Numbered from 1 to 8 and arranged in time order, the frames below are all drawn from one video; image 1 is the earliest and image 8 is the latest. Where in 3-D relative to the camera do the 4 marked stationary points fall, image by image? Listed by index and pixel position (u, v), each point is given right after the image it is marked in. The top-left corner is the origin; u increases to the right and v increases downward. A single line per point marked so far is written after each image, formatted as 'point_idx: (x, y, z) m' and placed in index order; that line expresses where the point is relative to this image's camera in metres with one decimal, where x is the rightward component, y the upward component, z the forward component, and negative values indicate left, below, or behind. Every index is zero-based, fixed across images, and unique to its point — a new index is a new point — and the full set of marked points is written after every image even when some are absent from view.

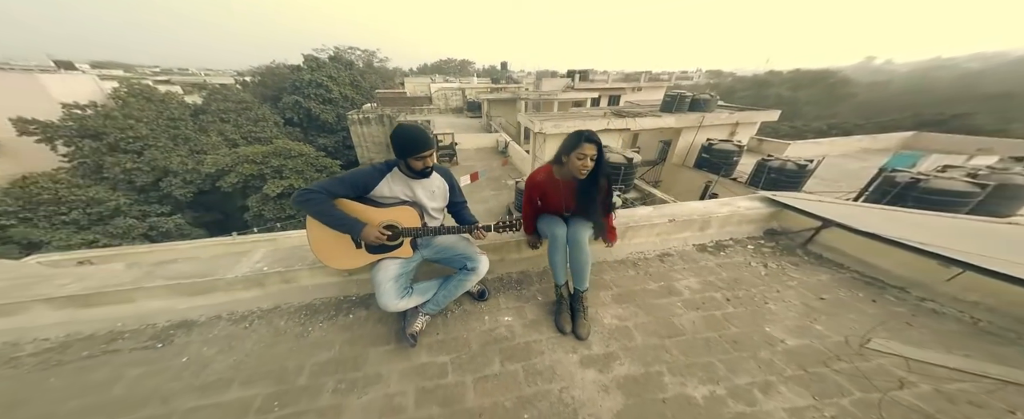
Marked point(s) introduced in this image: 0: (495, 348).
0: (-0.1, -0.8, +1.4) m
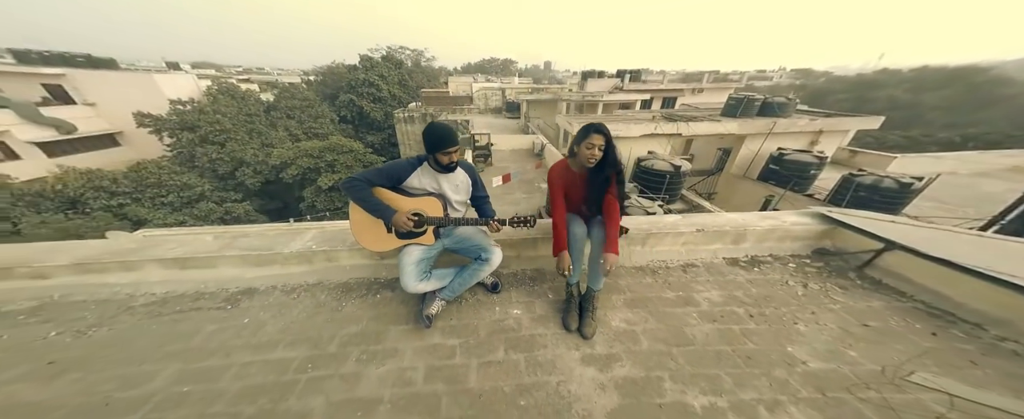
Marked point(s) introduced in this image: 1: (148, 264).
0: (0.0, -0.8, +1.5) m
1: (-2.4, -0.4, +1.7) m
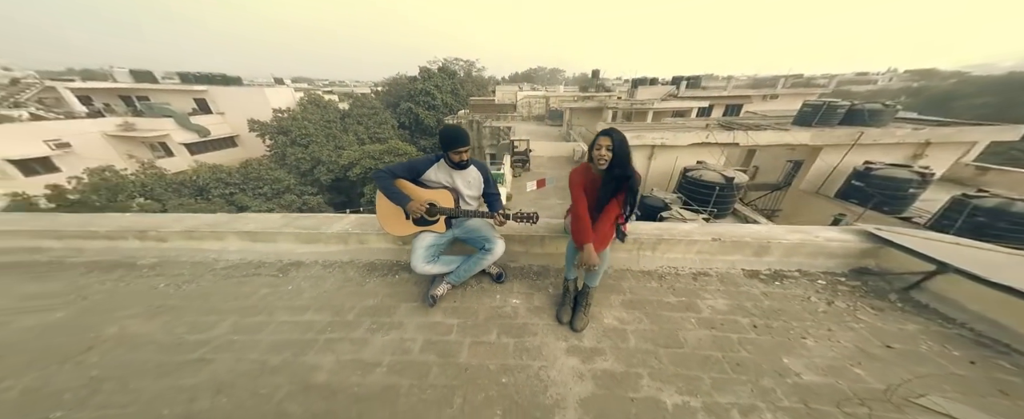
0: (-0.1, -0.7, +1.6) m
1: (-2.4, -0.2, +2.1) m
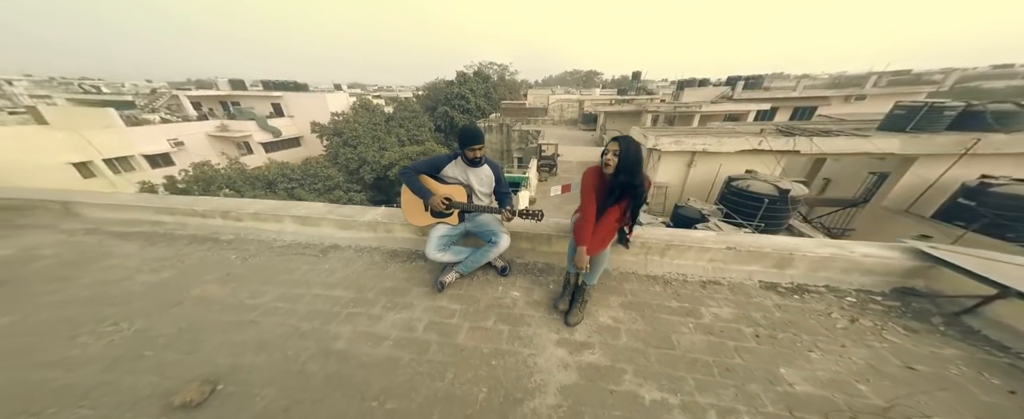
0: (-0.1, -0.7, +1.7) m
1: (-2.3, -0.1, +2.5) m
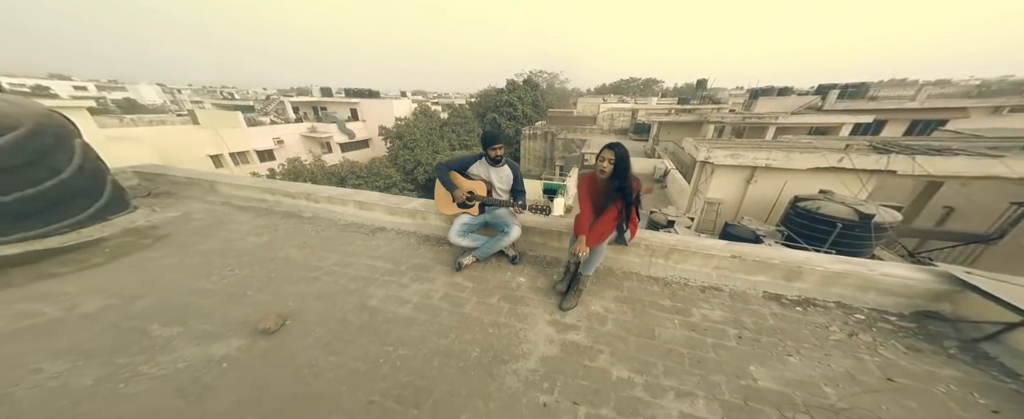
0: (-0.1, -0.6, +2.0) m
1: (-2.1, +0.1, +3.1) m
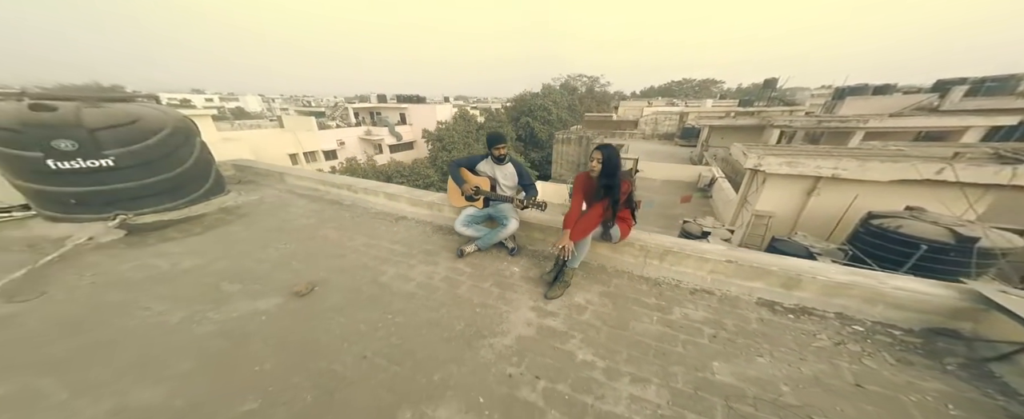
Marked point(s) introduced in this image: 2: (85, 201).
0: (-0.1, -0.6, +2.2) m
1: (-2.0, +0.2, +3.5) m
2: (-4.2, +0.1, +2.4) m
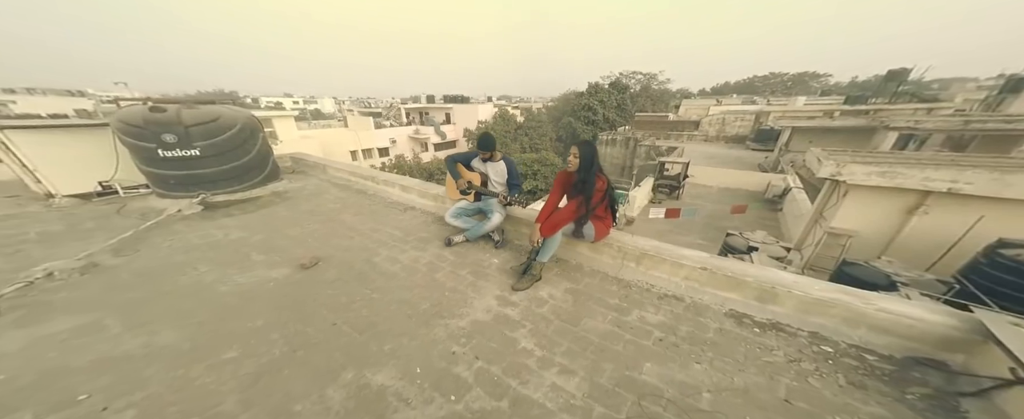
0: (-0.3, -0.5, +2.3) m
1: (-1.9, +0.4, +3.9) m
2: (-4.2, +0.3, +3.2) m
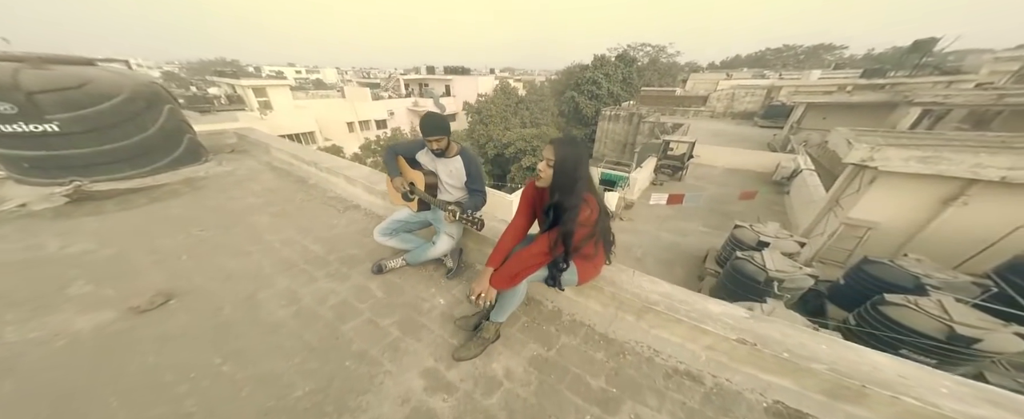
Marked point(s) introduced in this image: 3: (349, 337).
0: (-0.7, -0.6, +1.7) m
1: (-2.2, +0.4, +3.2) m
2: (-4.5, +0.3, +2.5) m
3: (-0.9, -0.8, +1.4) m
